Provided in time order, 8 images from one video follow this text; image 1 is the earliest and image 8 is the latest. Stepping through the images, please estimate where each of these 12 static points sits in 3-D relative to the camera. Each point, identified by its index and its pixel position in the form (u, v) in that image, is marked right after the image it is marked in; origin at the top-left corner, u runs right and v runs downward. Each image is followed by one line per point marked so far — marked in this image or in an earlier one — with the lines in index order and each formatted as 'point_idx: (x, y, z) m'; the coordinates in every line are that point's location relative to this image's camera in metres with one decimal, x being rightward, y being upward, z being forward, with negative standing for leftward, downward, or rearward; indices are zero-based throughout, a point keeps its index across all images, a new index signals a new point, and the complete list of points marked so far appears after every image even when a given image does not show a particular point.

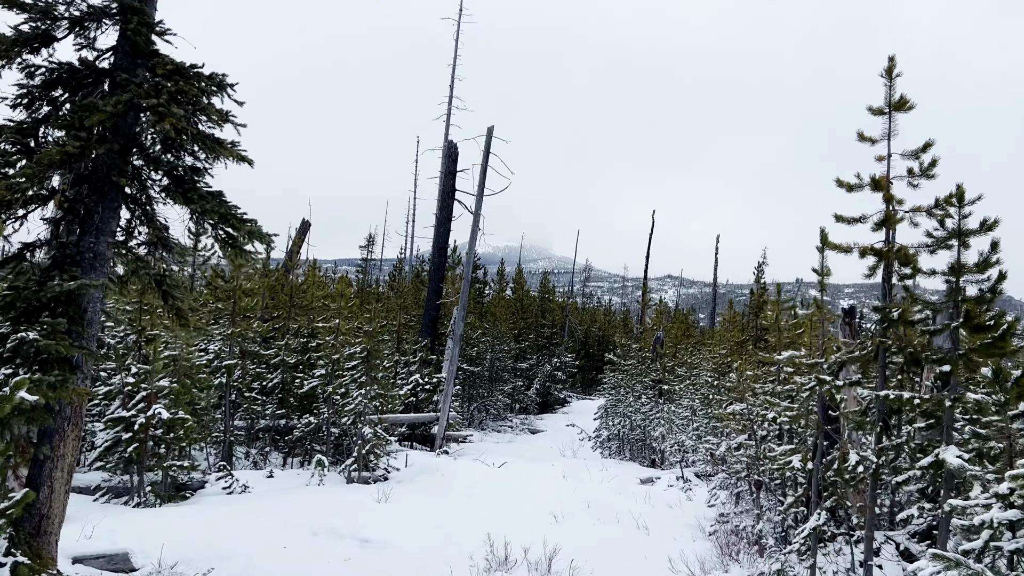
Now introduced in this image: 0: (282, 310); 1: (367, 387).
0: (-6.4, -0.6, +13.8) m
1: (-3.2, -2.2, +11.2) m
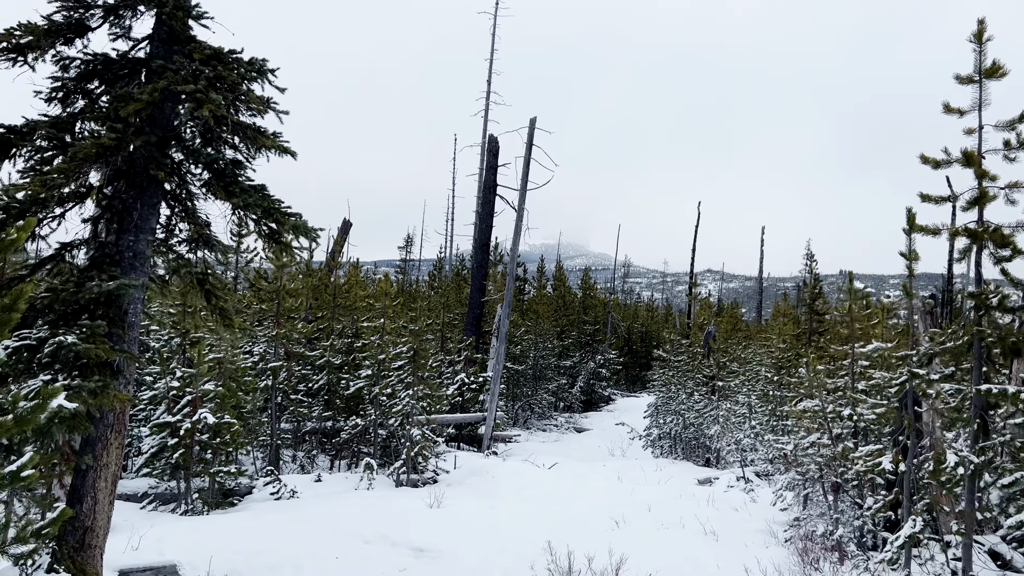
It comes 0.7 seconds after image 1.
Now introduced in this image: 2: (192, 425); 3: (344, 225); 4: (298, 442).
0: (-5.1, -0.6, +13.7) m
1: (-2.1, -2.2, +10.9) m
2: (-5.7, -2.4, +9.1) m
3: (-5.8, +2.2, +17.5) m
4: (-5.9, -4.3, +13.7) m
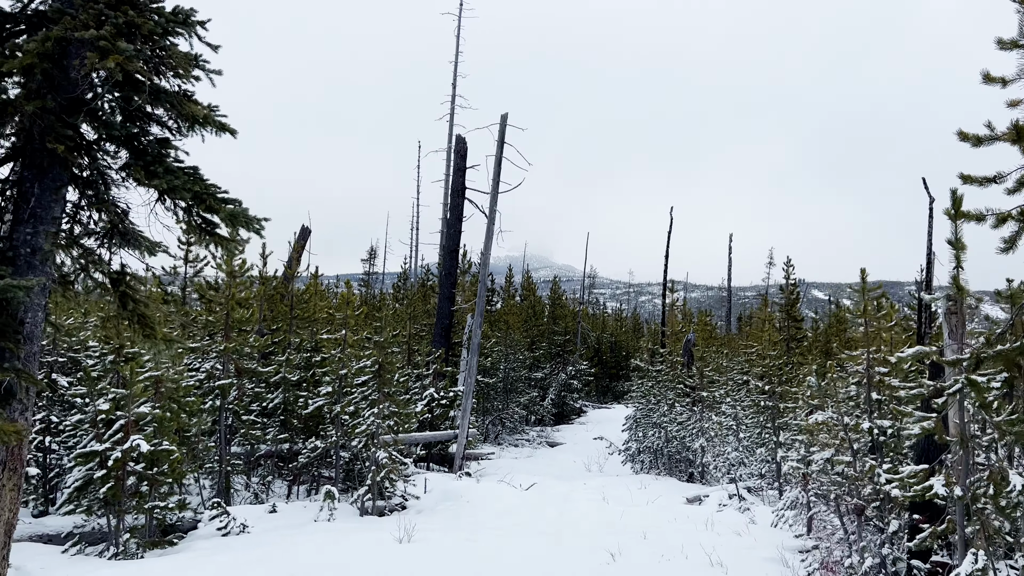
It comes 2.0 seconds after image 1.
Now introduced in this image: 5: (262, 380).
0: (-5.8, -0.9, +12.6) m
1: (-2.6, -2.3, +9.9) m
2: (-6.1, -2.6, +7.9) m
3: (-6.8, +1.8, +16.4) m
4: (-6.6, -4.5, +12.5) m
5: (-6.2, -2.2, +12.0) m
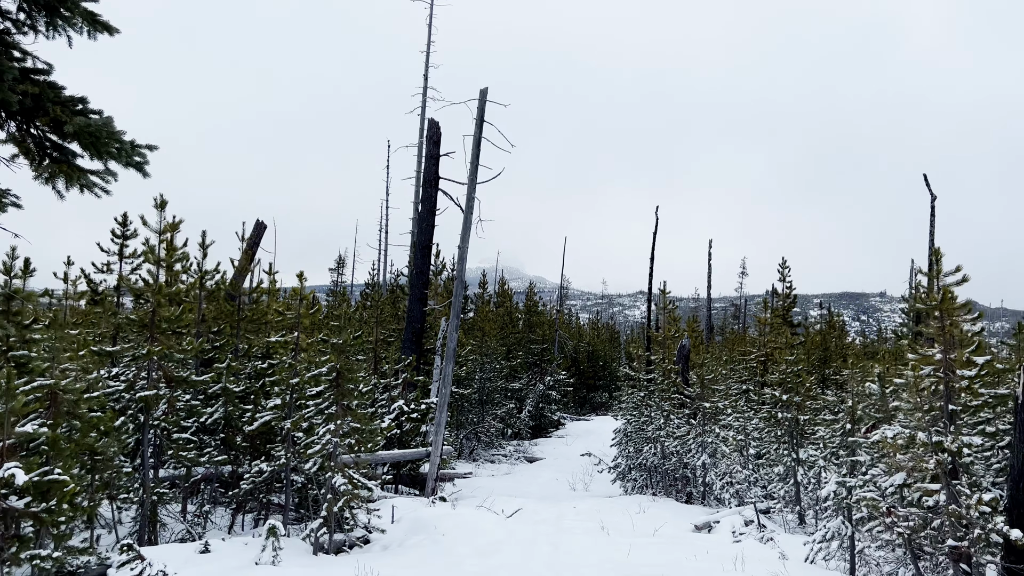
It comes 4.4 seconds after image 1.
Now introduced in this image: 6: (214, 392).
0: (-6.2, -0.8, +10.8) m
1: (-2.9, -2.2, +8.4) m
2: (-6.2, -2.4, +6.2) m
3: (-7.4, +1.8, +14.7) m
4: (-7.0, -4.4, +10.6) m
5: (-6.5, -2.1, +10.3) m
6: (-5.9, -2.0, +9.9) m
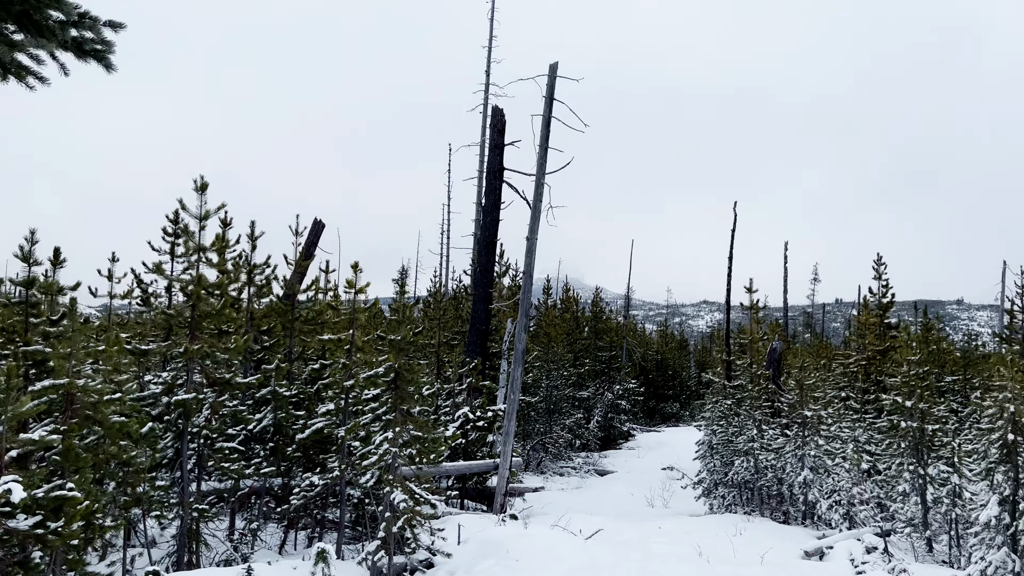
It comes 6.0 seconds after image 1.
0: (-4.7, -0.8, +10.4) m
1: (-1.7, -2.1, +7.6) m
2: (-5.3, -2.3, +5.8) m
3: (-5.5, +1.7, +14.4) m
4: (-5.5, -4.4, +10.2) m
5: (-5.1, -2.1, +9.9) m
6: (-4.5, -2.0, +9.4) m
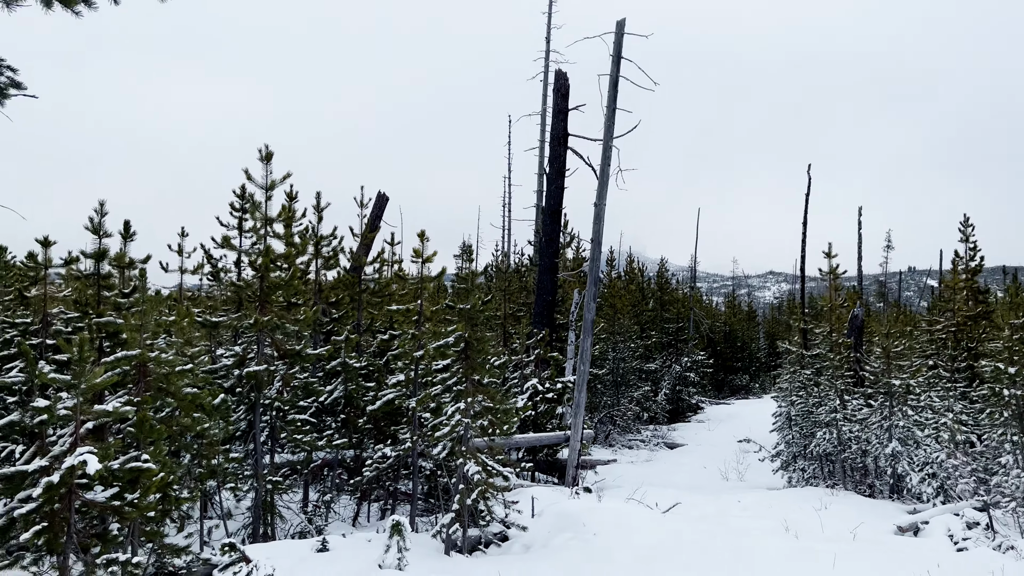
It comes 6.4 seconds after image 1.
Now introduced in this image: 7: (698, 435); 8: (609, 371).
0: (-3.3, -0.3, +10.6) m
1: (-0.6, -1.6, +7.4) m
2: (-4.4, -2.0, +6.0) m
3: (-3.7, +2.5, +14.5) m
4: (-4.0, -3.9, +10.6) m
5: (-3.7, -1.6, +10.1) m
6: (-3.2, -1.5, +9.6) m
7: (+7.3, -5.7, +19.7) m
8: (+3.7, -3.1, +19.0) m
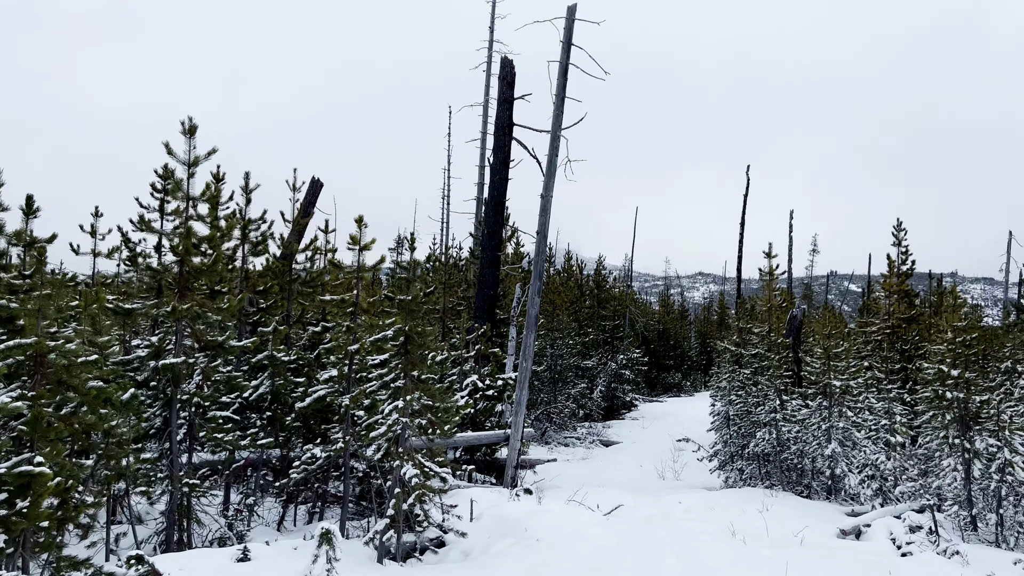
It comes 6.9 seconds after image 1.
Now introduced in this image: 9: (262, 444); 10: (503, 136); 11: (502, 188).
0: (-4.5, 0.0, +9.6) m
1: (-1.4, -1.5, +6.9) m
2: (-5.0, -1.8, +5.0) m
3: (-5.3, +2.7, +13.5) m
4: (-5.2, -3.7, +9.6) m
5: (-4.9, -1.4, +9.1) m
6: (-4.2, -1.3, +8.7) m
7: (+4.8, -5.7, +20.0) m
8: (+1.3, -3.0, +18.9) m
9: (-4.0, -2.6, +8.4) m
10: (-0.2, +3.7, +12.3) m
11: (-0.2, +2.4, +12.2) m
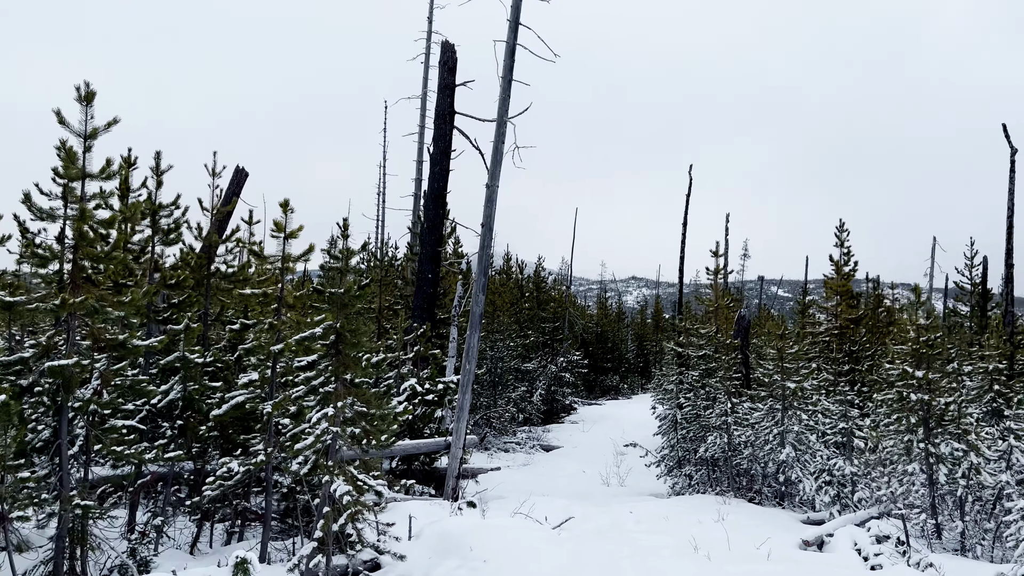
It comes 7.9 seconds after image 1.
0: (-5.4, +0.1, +8.4) m
1: (-2.1, -1.4, +6.0) m
2: (-5.4, -1.6, +3.7) m
3: (-6.7, +2.9, +12.1) m
4: (-6.2, -3.5, +8.2) m
5: (-5.8, -1.2, +7.8) m
6: (-5.1, -1.1, +7.4) m
7: (+2.4, -5.8, +19.7) m
8: (-0.8, -3.0, +18.3) m
9: (-4.9, -2.4, +7.1) m
10: (-1.5, +3.8, +11.5) m
11: (-1.5, +2.5, +11.4) m
